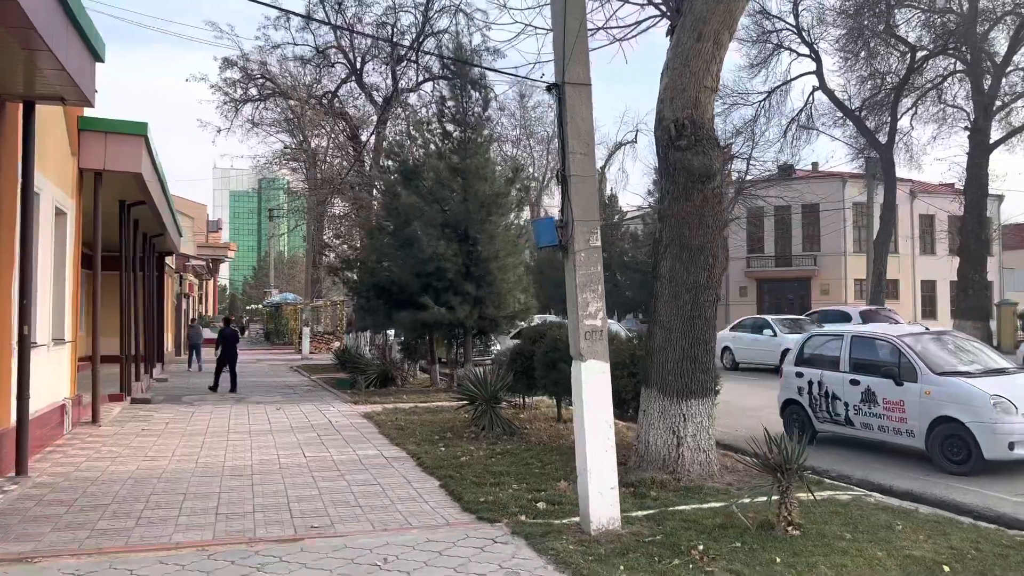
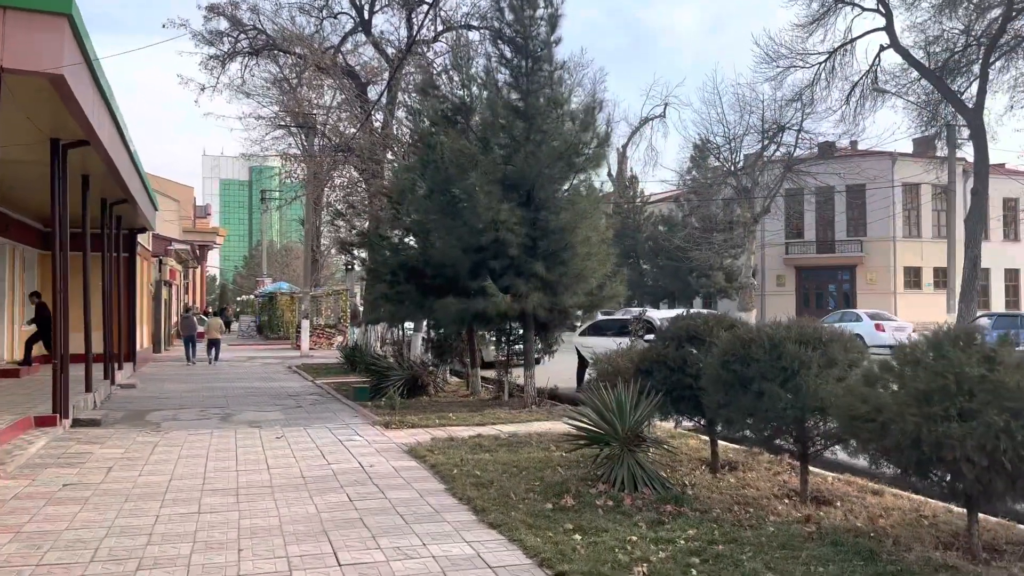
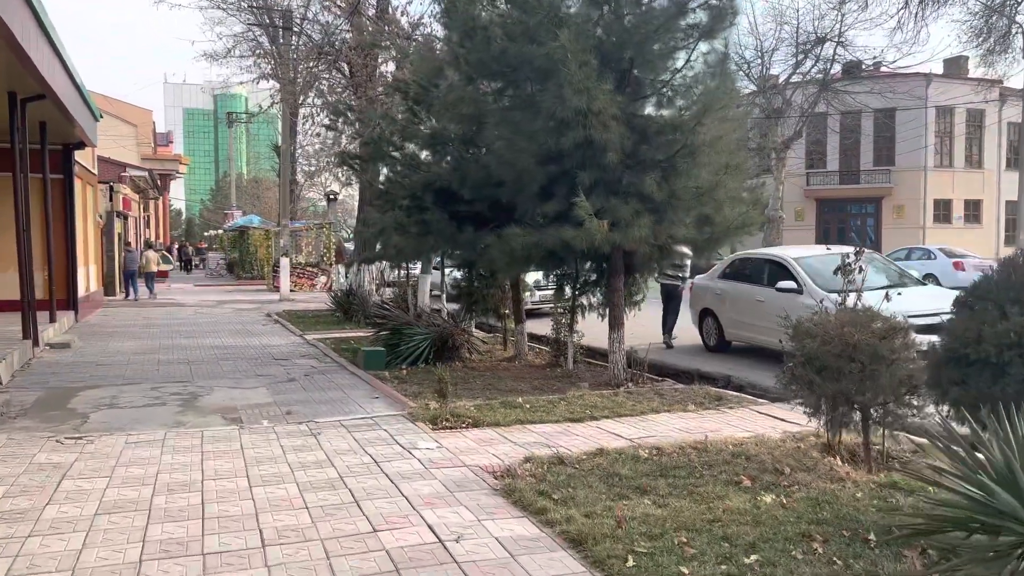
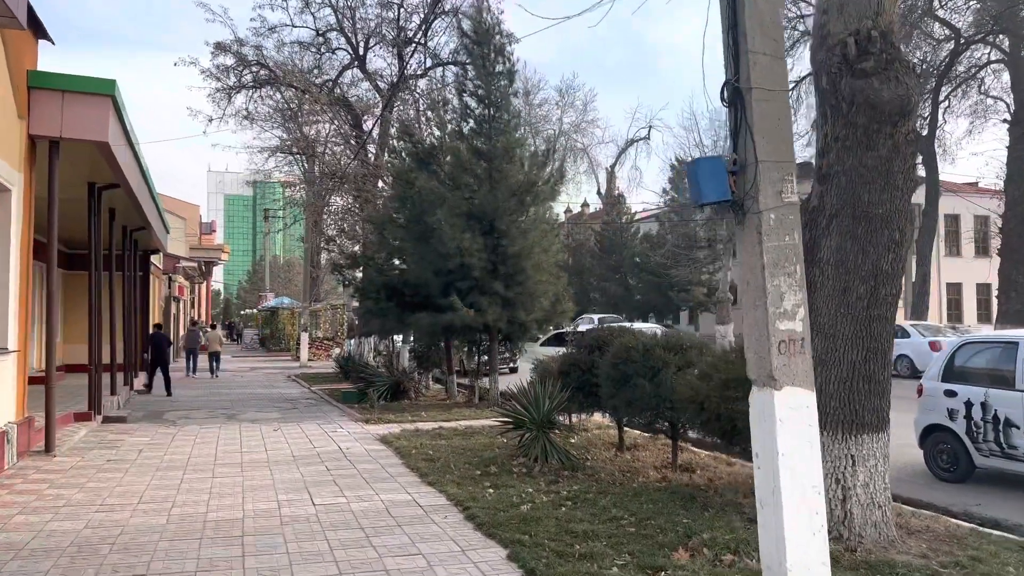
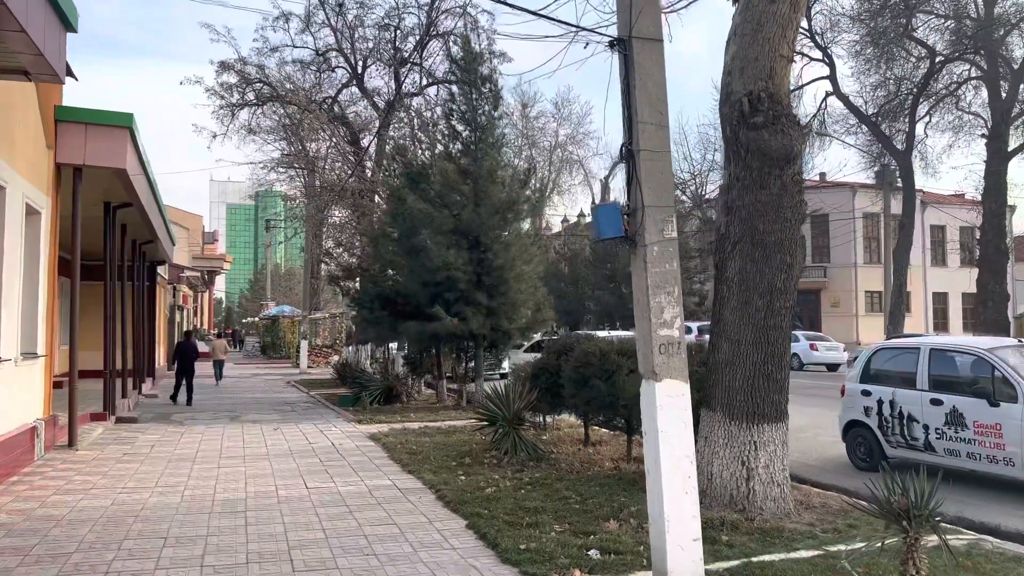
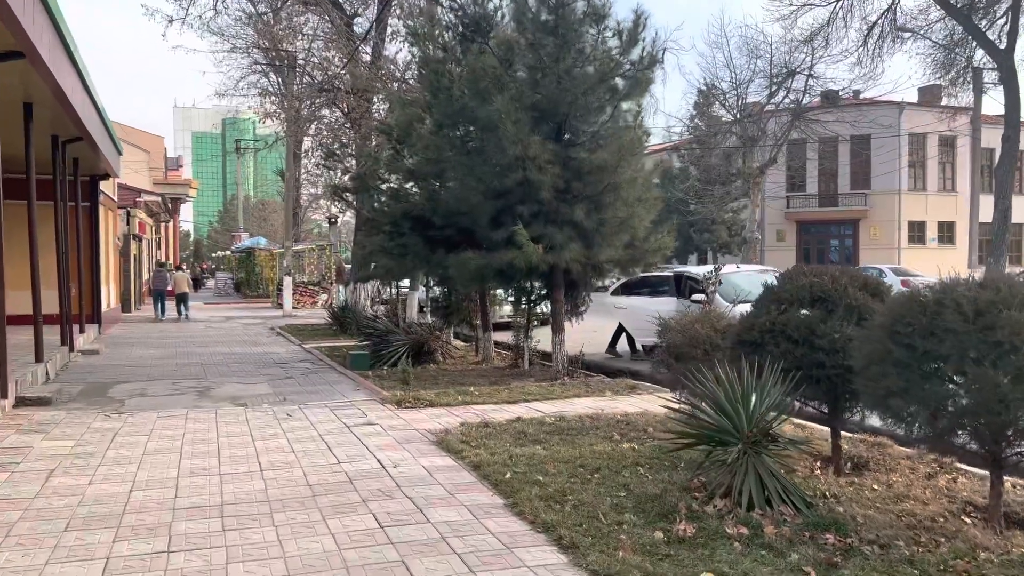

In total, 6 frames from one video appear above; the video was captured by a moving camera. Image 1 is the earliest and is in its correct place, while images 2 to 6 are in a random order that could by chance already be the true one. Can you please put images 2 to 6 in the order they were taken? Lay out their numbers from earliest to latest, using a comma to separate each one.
5, 4, 2, 6, 3
